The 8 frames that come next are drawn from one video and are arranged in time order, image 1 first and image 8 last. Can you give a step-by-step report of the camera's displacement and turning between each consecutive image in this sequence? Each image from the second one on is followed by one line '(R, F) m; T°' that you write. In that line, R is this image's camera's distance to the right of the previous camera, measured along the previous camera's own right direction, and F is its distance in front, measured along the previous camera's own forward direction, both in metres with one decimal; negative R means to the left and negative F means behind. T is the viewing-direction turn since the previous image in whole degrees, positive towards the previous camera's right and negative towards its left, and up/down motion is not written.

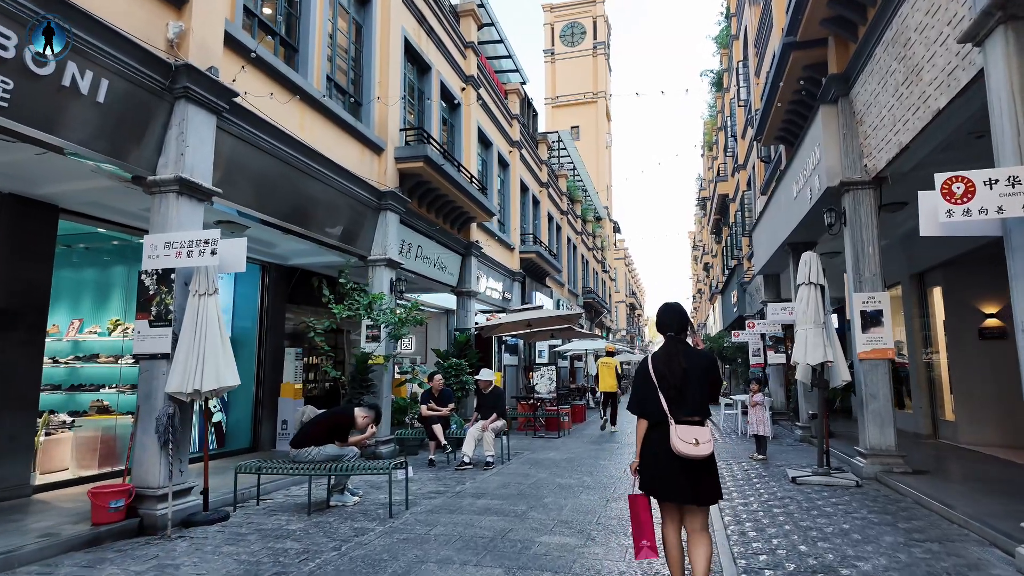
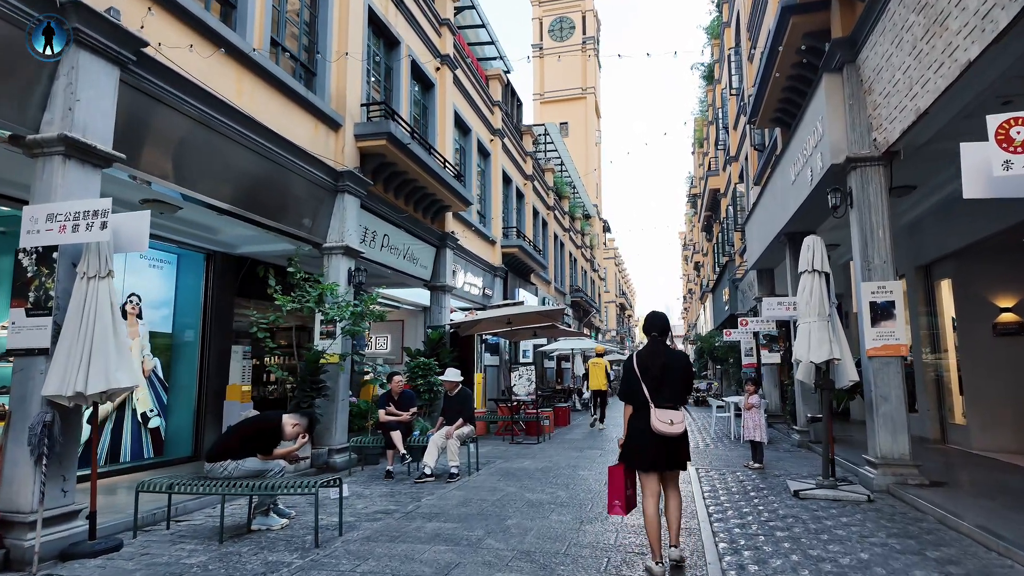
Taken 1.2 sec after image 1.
(+0.3, +1.0) m; +1°
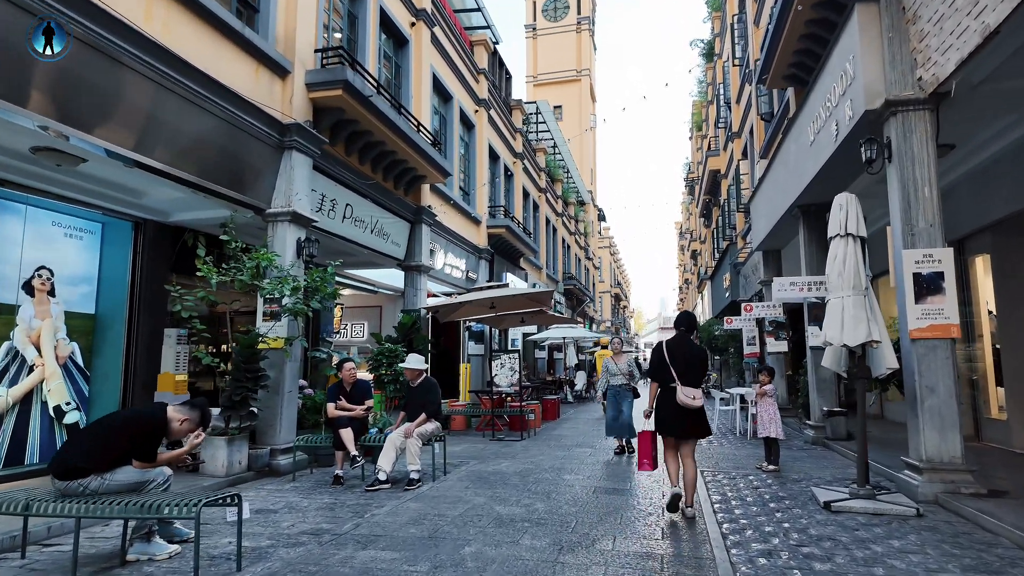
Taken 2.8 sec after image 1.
(+0.3, +1.3) m; 0°
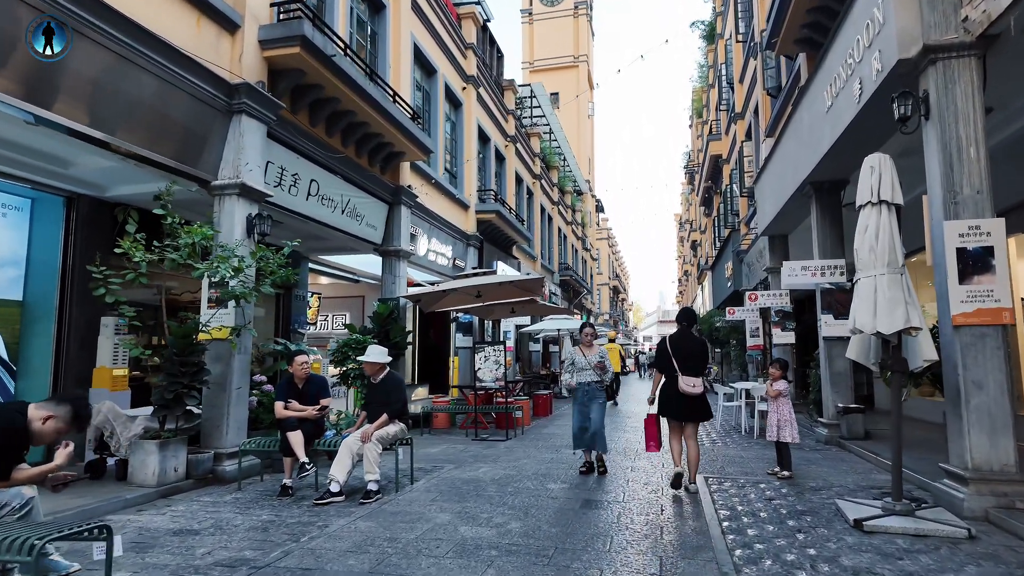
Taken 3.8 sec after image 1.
(+0.2, +0.9) m; 0°
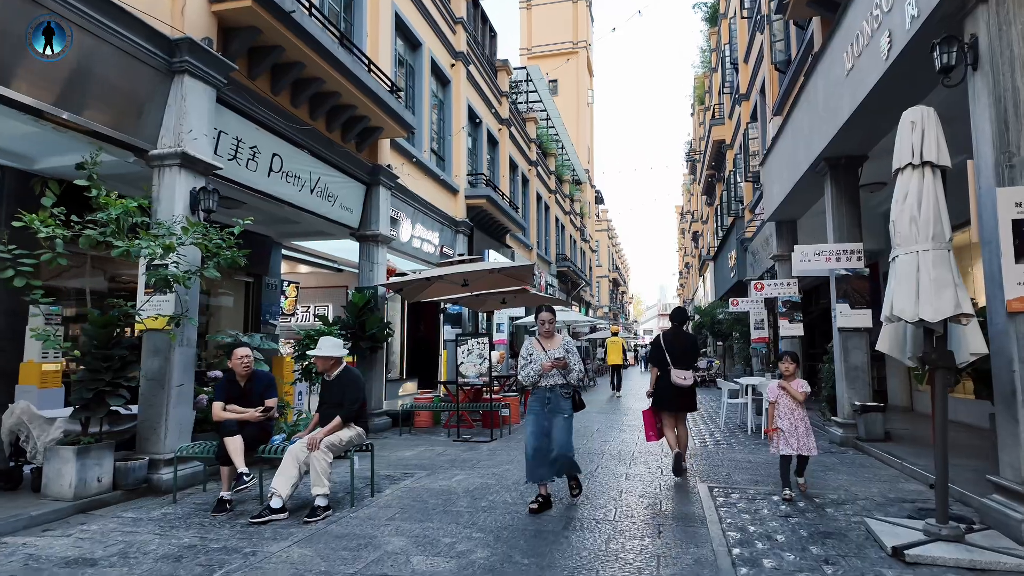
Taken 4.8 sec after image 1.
(+0.2, +0.8) m; 0°
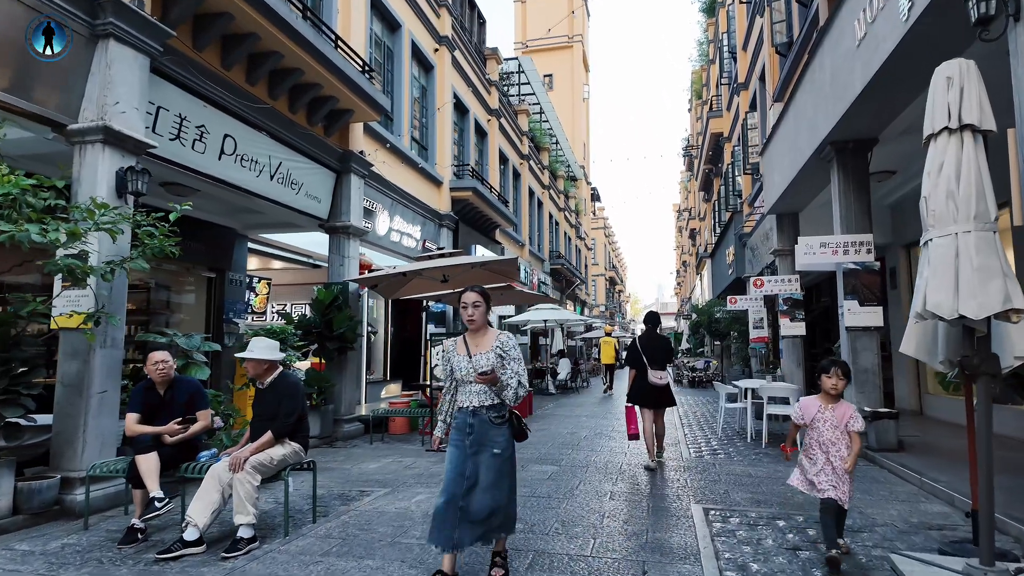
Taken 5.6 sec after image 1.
(+0.3, +0.7) m; 0°
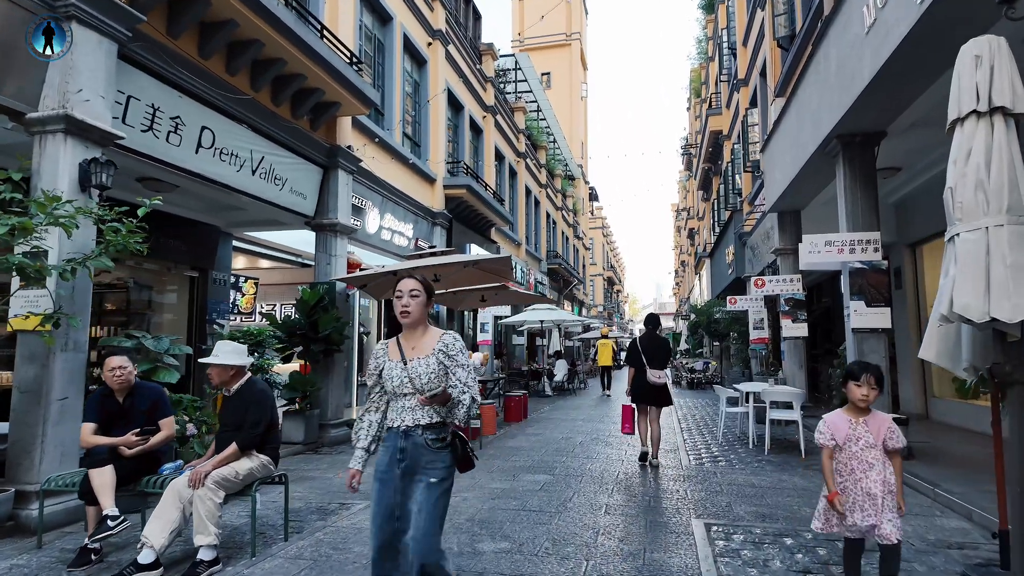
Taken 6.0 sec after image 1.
(+0.1, +0.3) m; 0°
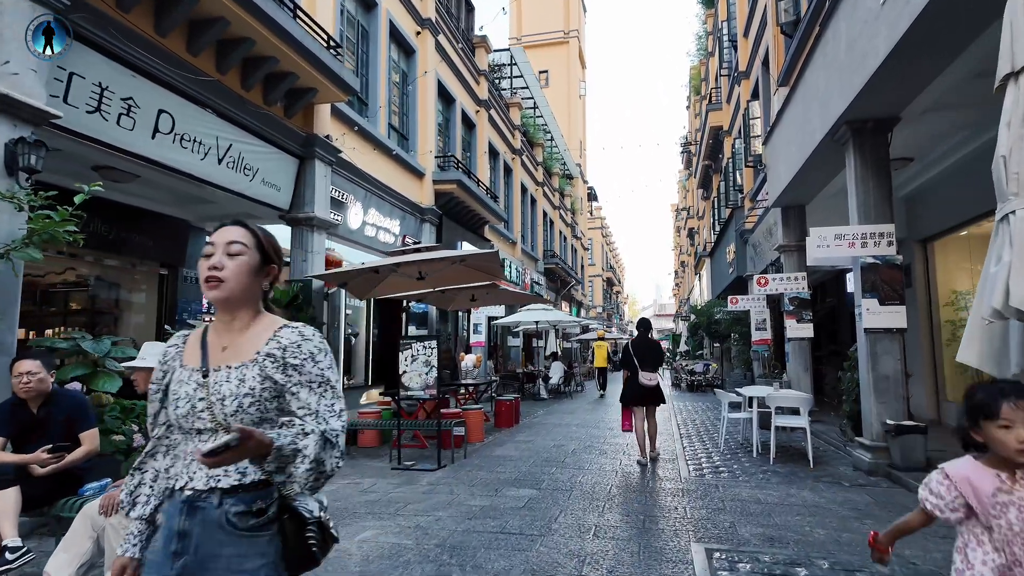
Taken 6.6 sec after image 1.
(+0.2, +0.6) m; 0°
